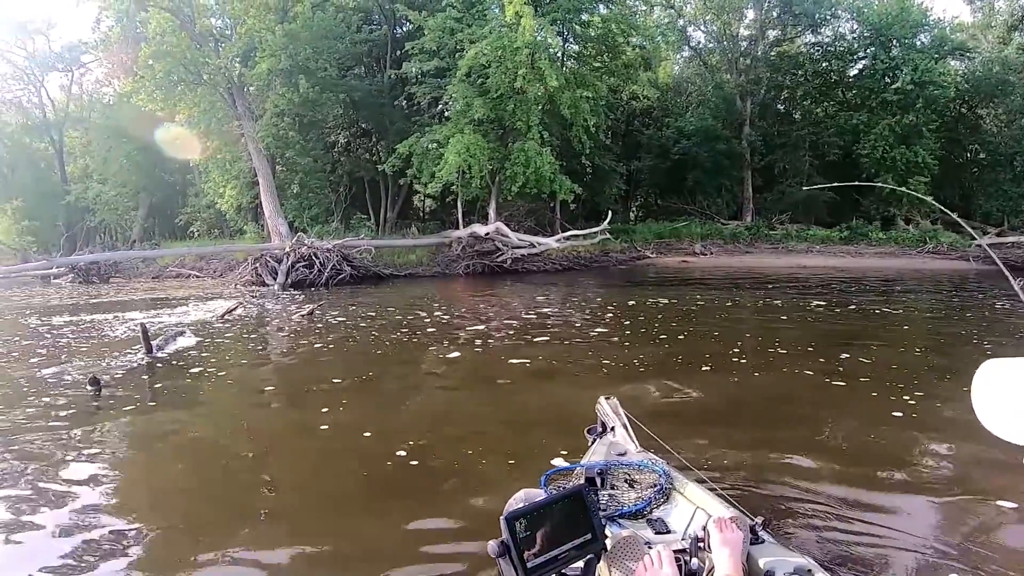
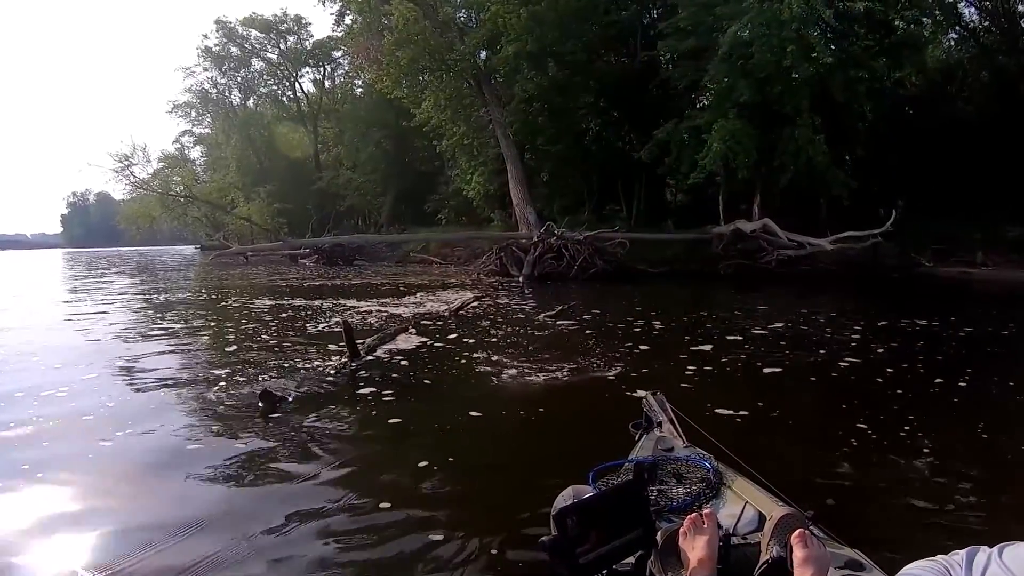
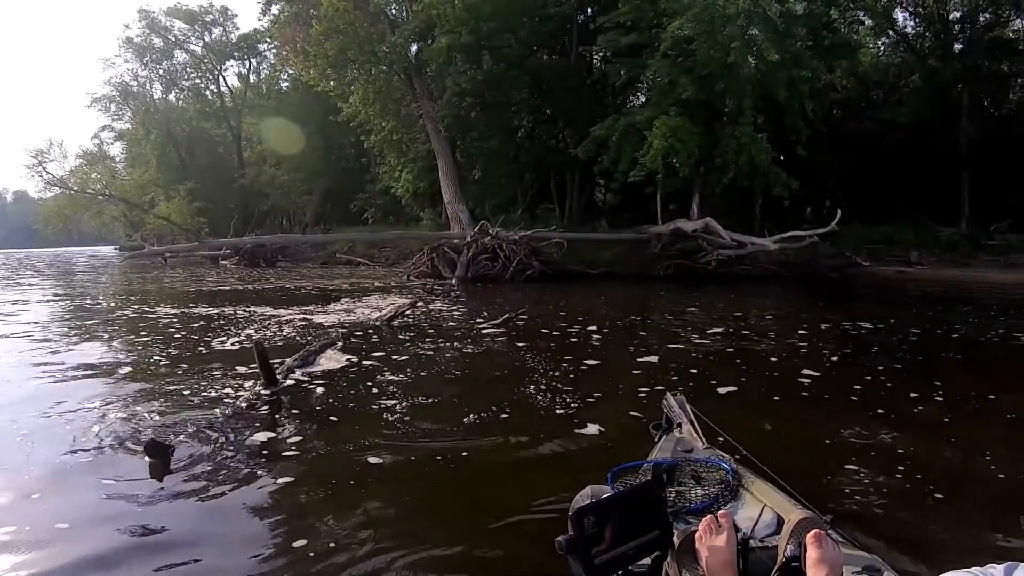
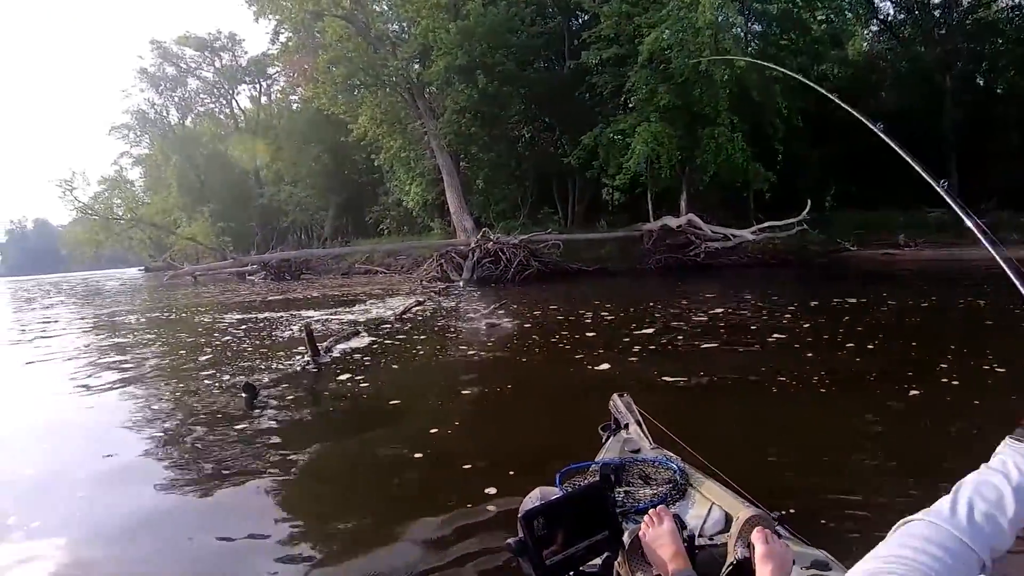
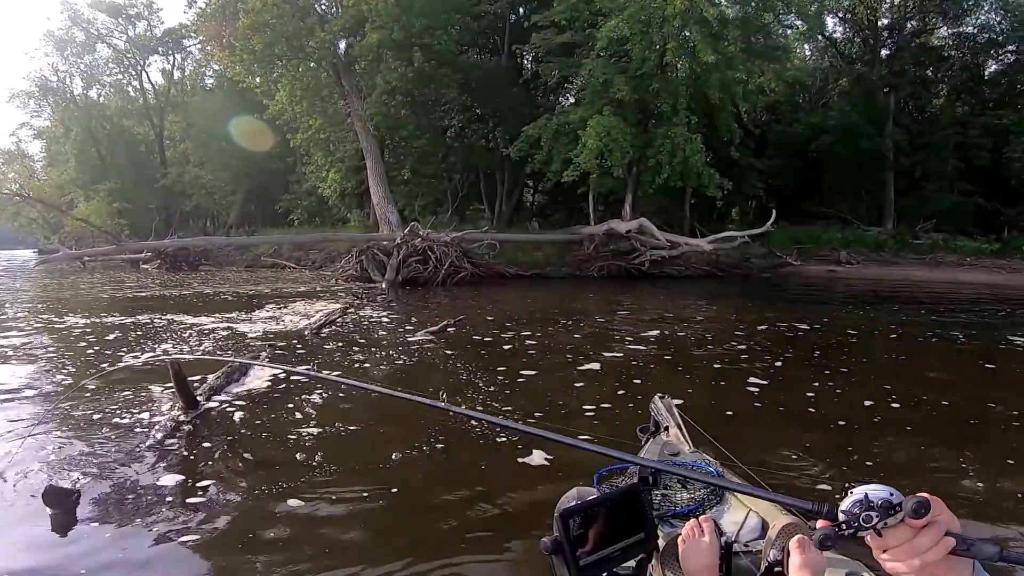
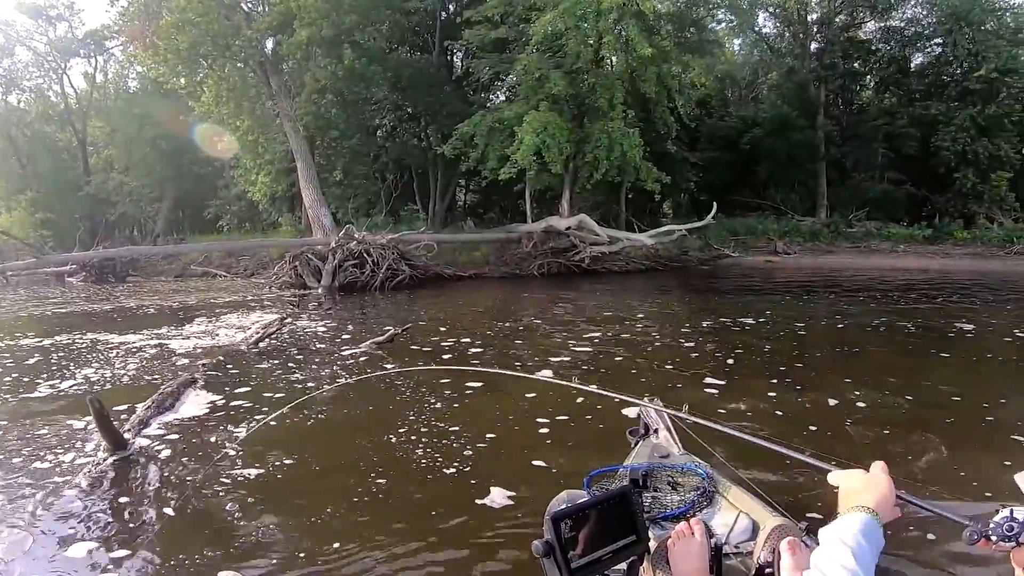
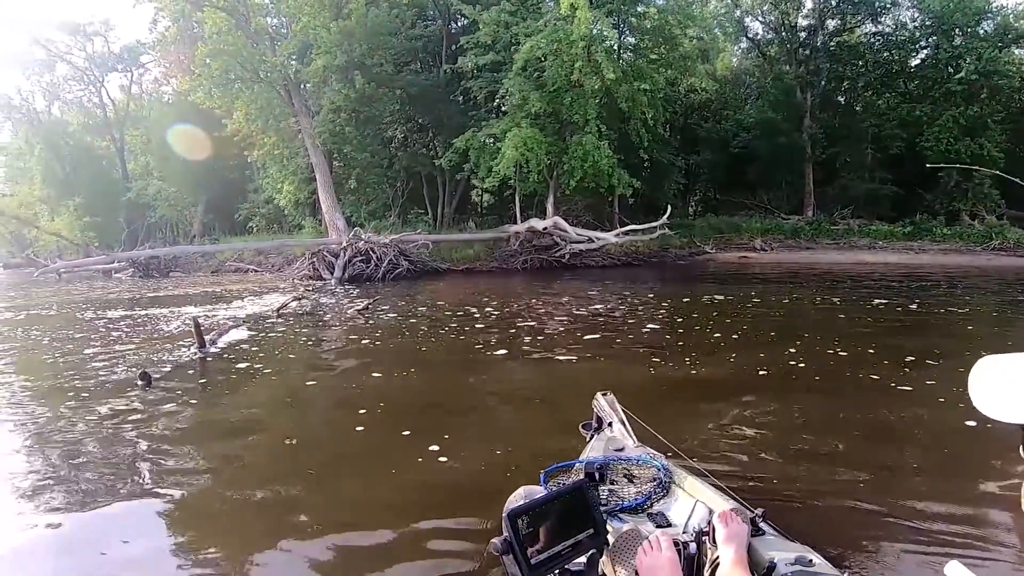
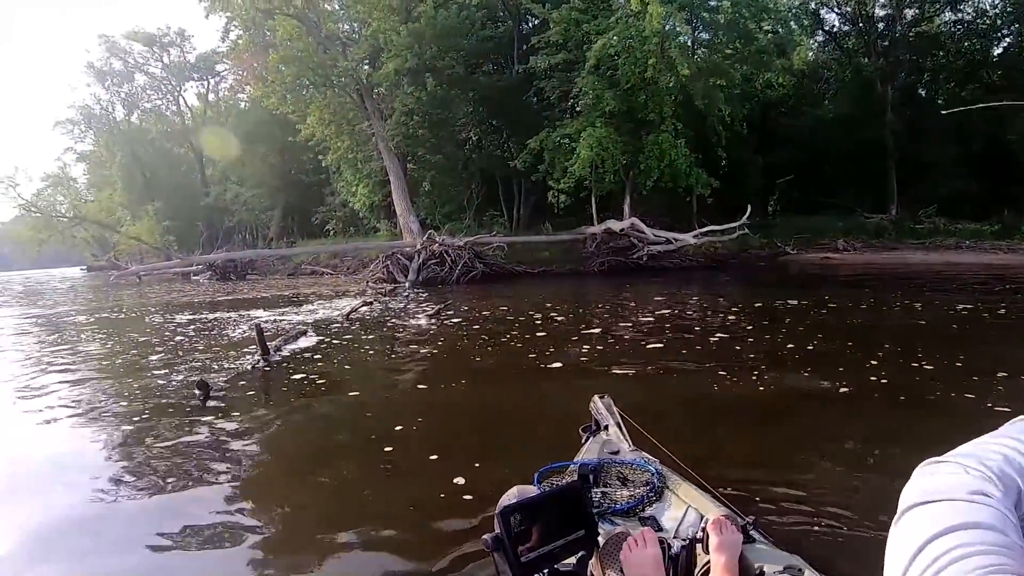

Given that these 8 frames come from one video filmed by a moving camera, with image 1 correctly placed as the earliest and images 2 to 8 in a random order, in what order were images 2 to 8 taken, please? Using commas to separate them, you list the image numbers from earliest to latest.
7, 8, 4, 2, 3, 5, 6
